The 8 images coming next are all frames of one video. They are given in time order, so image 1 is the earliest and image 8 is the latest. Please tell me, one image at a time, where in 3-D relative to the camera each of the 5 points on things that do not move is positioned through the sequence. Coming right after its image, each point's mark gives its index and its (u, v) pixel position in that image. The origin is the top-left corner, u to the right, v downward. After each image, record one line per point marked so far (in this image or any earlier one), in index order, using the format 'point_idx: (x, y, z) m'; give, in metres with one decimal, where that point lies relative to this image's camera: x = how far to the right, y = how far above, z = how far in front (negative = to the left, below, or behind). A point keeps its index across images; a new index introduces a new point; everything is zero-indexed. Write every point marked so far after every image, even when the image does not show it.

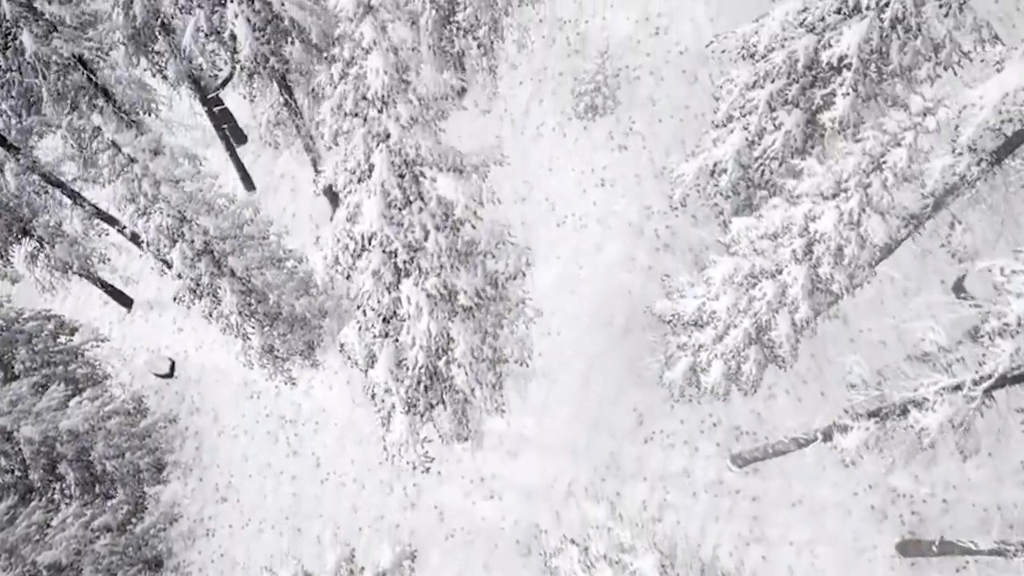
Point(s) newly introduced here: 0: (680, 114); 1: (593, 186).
0: (+6.1, +6.3, +19.3) m
1: (+3.0, +3.7, +19.4) m
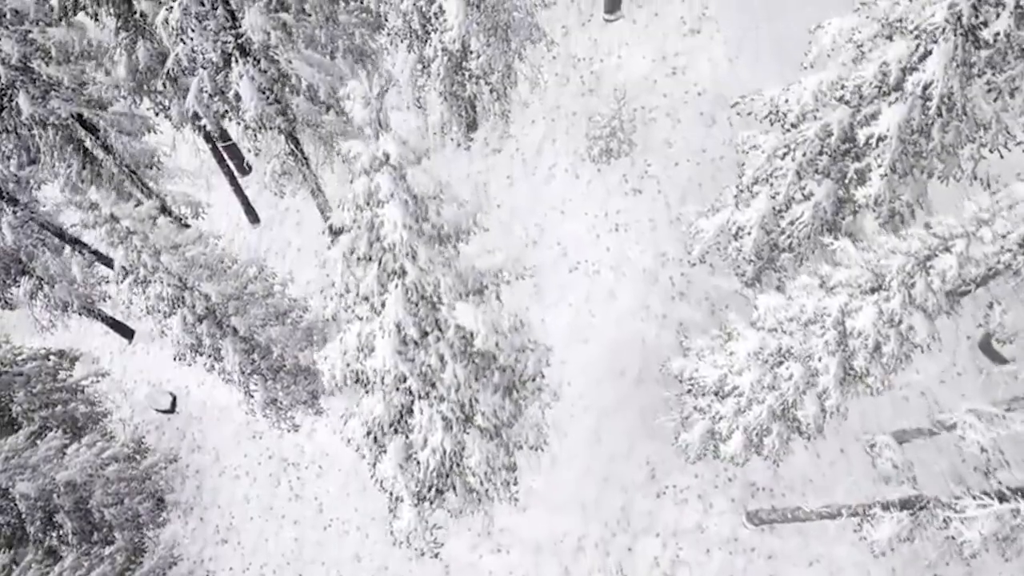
0: (+6.6, +4.6, +18.7) m
1: (+3.4, +2.0, +18.9) m
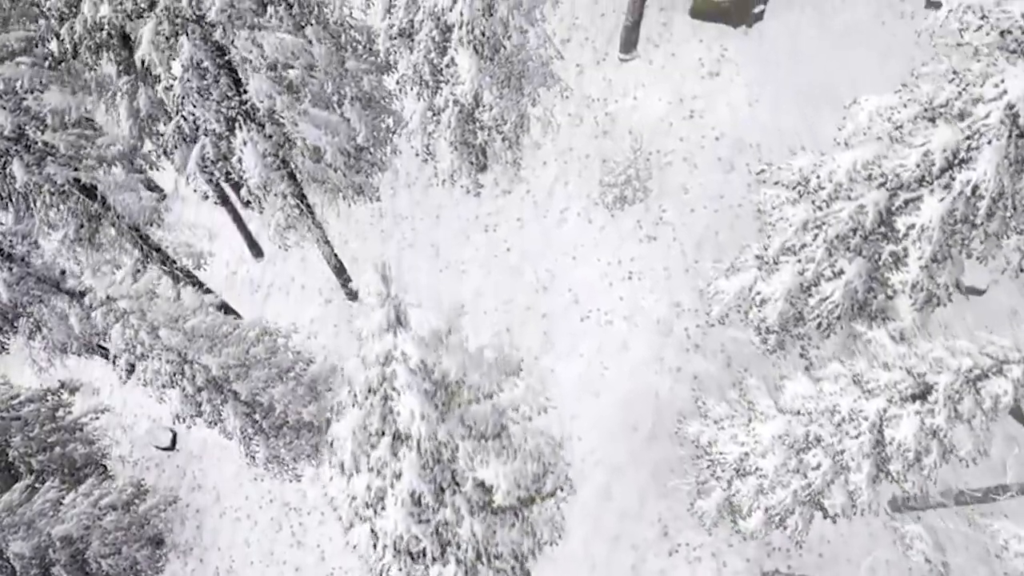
0: (+6.9, +2.9, +18.1) m
1: (+3.7, +0.3, +18.3) m
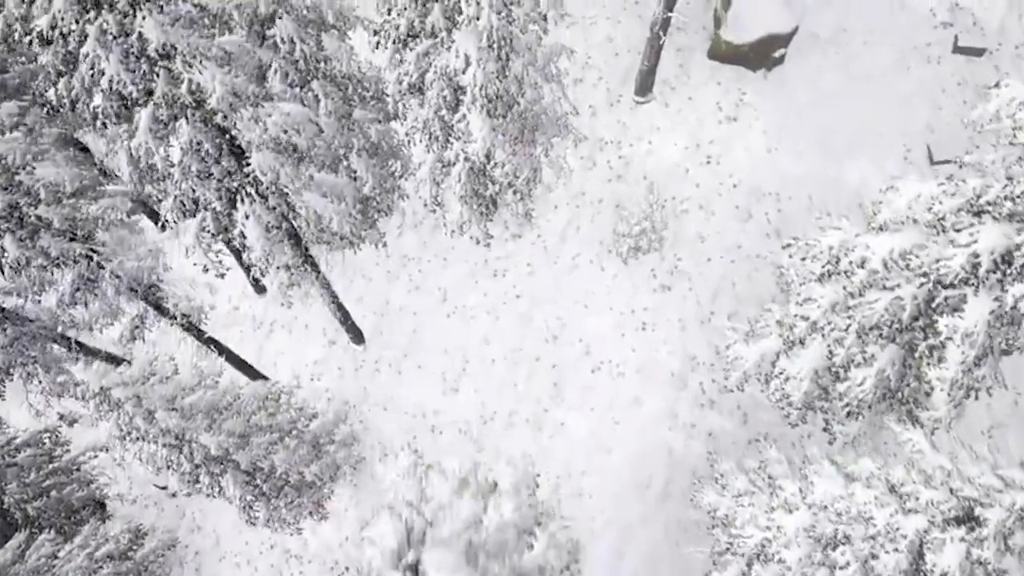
0: (+7.3, +1.1, +17.5) m
1: (+4.0, -1.4, +17.7) m
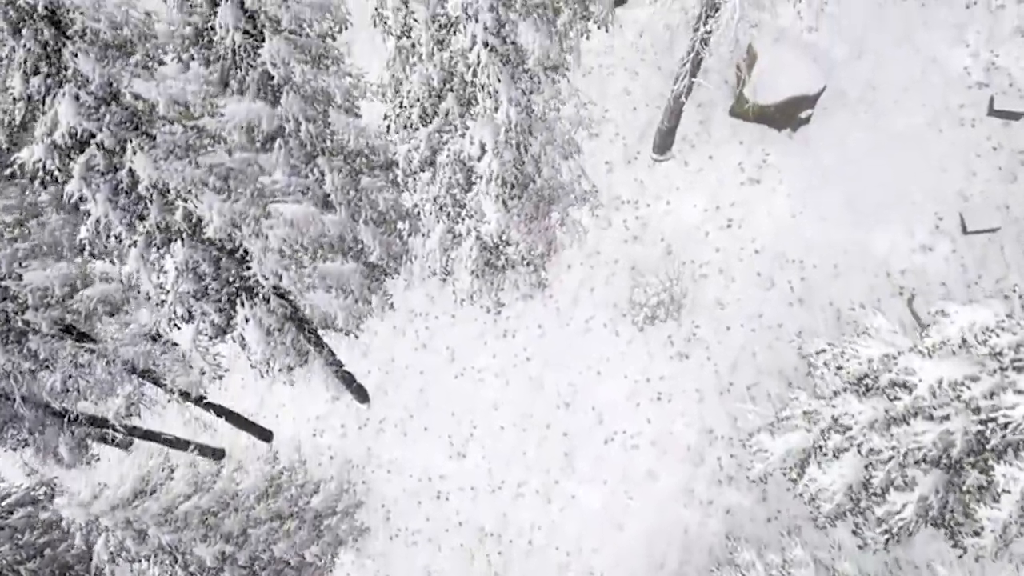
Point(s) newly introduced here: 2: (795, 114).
0: (+7.6, -1.1, +16.8) m
1: (+4.4, -3.6, +17.0) m
2: (+9.0, +5.5, +16.9) m
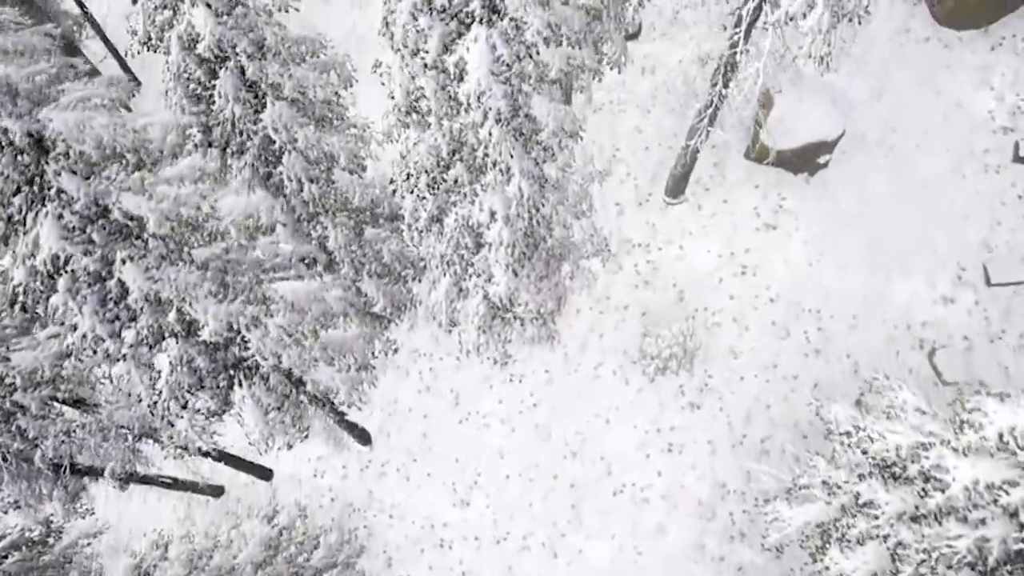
0: (+7.8, -2.7, +16.3) m
1: (+4.6, -5.1, +16.5) m
2: (+9.3, +4.0, +16.4) m
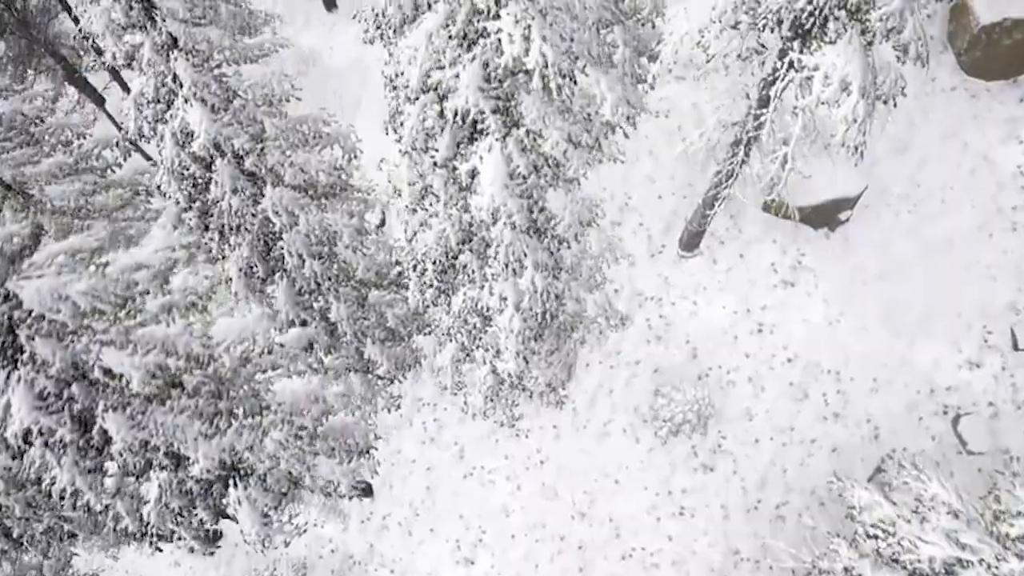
0: (+8.1, -4.4, +15.7) m
1: (+4.7, -6.9, +16.0) m
2: (+9.6, +2.2, +15.8) m
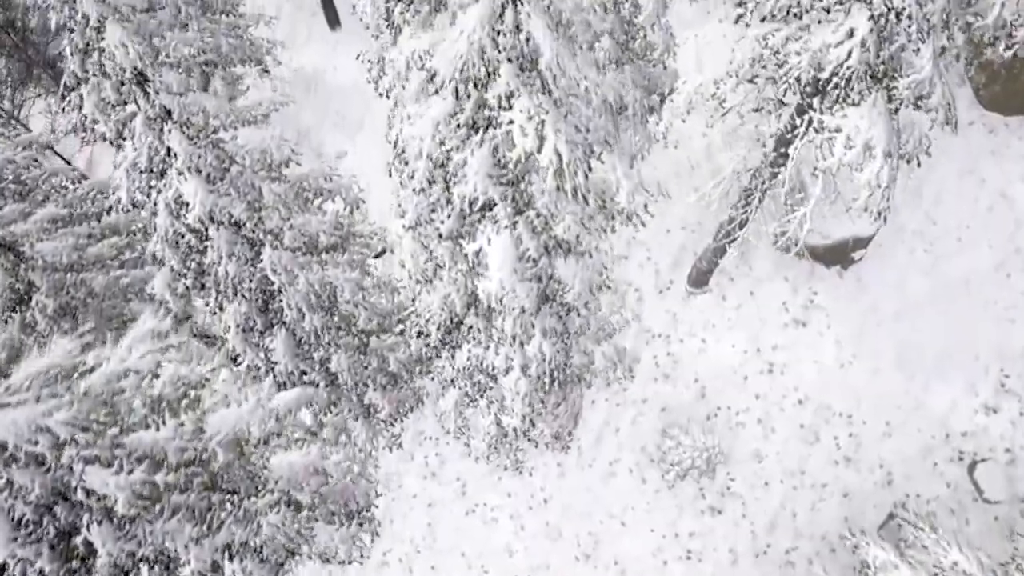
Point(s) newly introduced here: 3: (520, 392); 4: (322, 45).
0: (+8.2, -5.6, +15.3) m
1: (+4.8, -8.0, +15.6) m
2: (+9.7, +1.0, +15.4) m
3: (+0.1, -1.9, +10.3) m
4: (-6.7, +8.4, +18.7) m
